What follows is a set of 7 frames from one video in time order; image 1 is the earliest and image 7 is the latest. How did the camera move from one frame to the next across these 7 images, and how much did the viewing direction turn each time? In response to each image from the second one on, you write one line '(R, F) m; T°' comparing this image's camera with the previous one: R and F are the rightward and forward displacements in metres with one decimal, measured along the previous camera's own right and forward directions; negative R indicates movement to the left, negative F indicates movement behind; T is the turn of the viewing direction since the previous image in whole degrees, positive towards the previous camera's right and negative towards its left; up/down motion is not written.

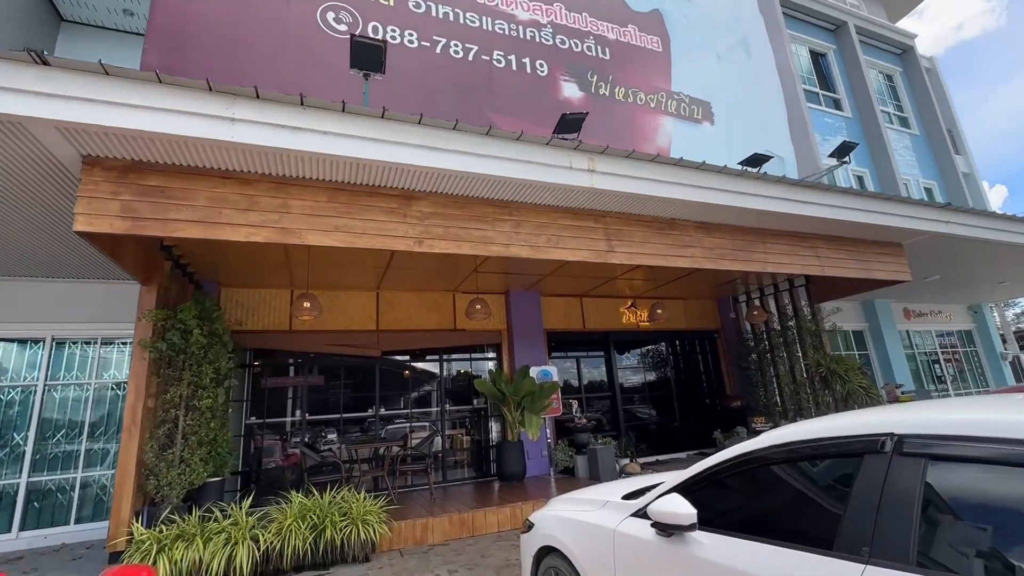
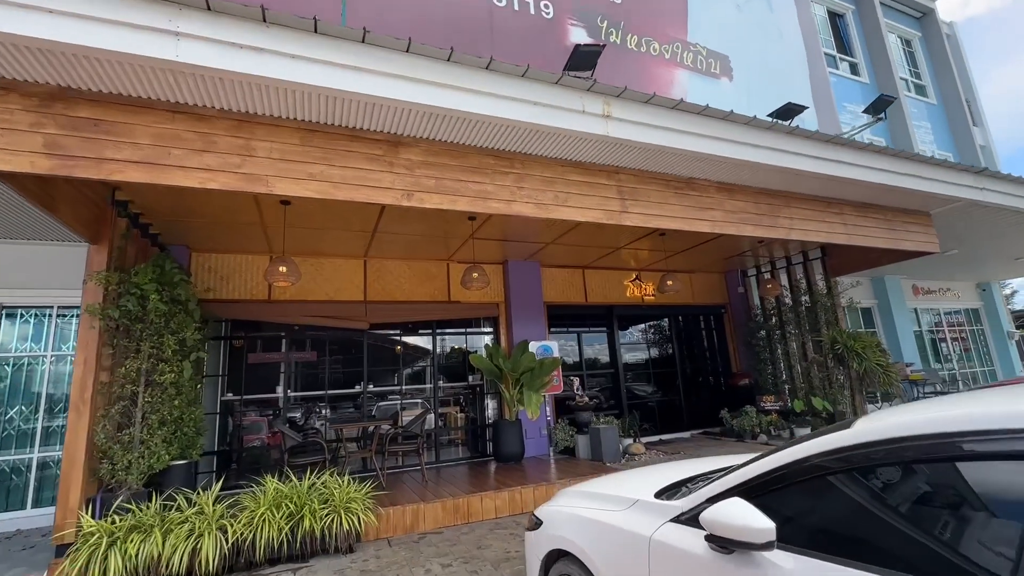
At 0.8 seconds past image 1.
(-0.1, +0.5) m; +1°
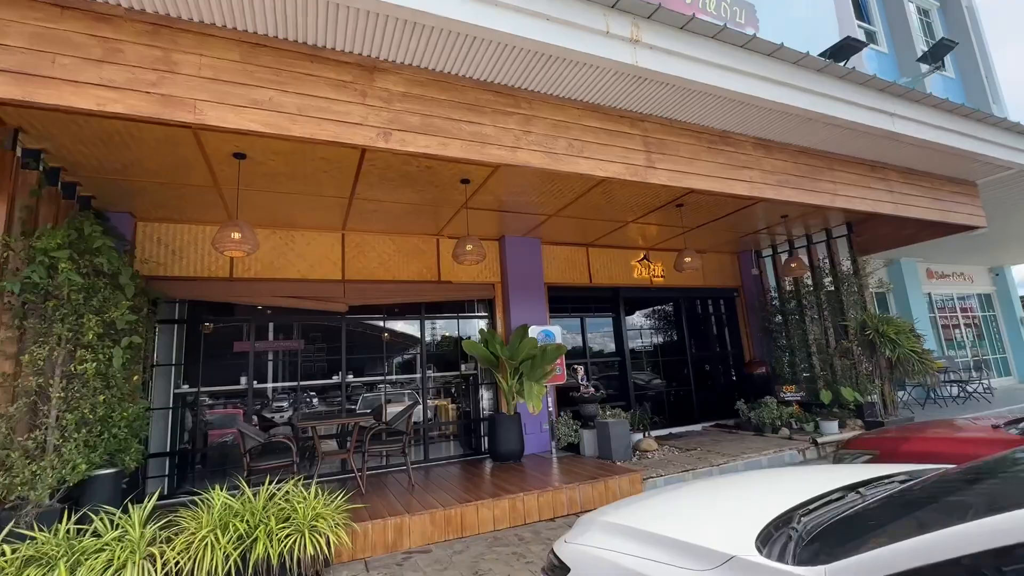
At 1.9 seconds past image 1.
(-0.1, +0.7) m; +1°
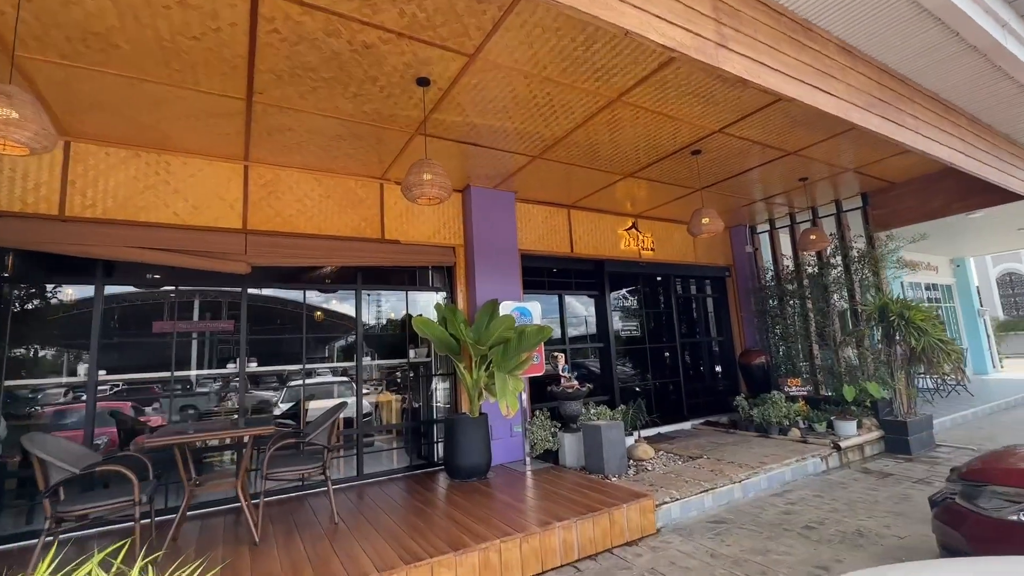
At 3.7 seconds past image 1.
(-0.2, +1.4) m; +6°
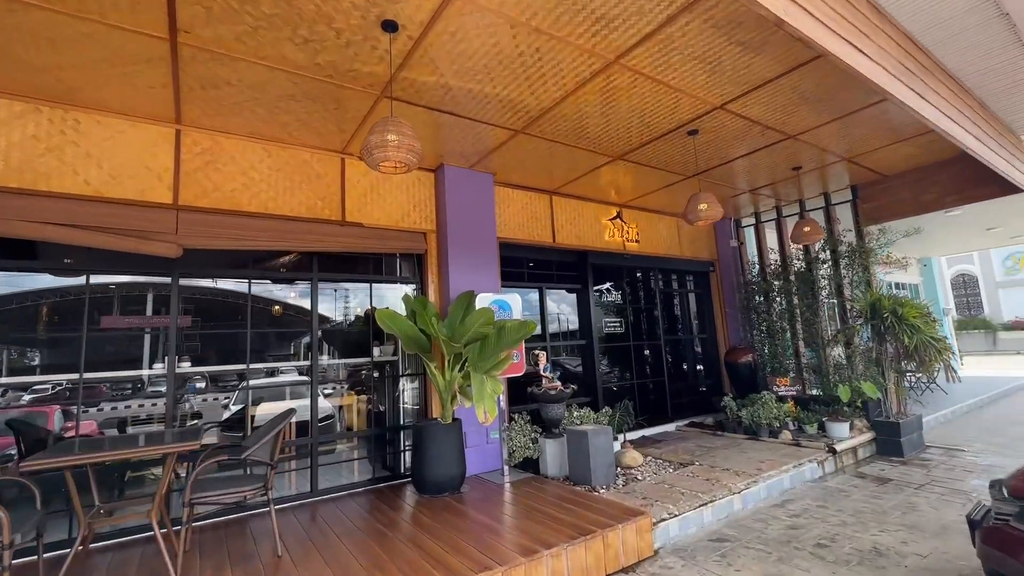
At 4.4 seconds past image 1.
(-0.1, +0.5) m; +4°
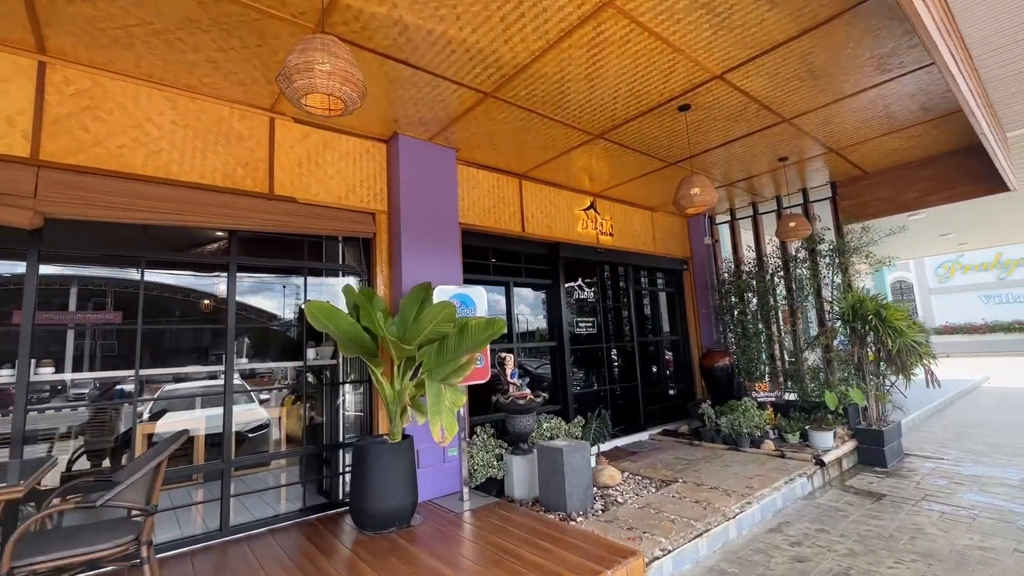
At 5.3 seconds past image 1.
(0.0, +0.6) m; +5°
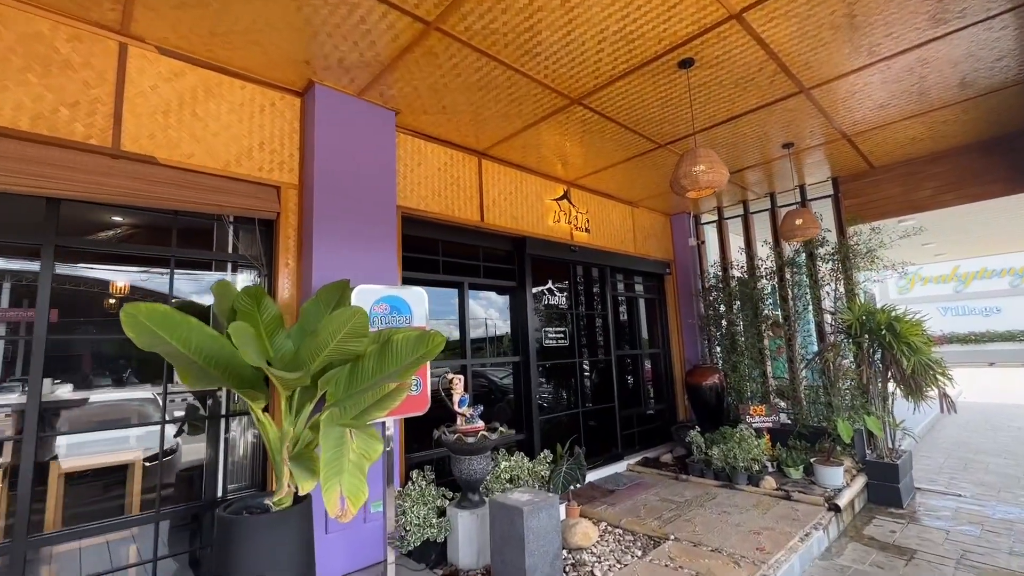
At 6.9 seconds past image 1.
(+0.1, +0.9) m; +4°
